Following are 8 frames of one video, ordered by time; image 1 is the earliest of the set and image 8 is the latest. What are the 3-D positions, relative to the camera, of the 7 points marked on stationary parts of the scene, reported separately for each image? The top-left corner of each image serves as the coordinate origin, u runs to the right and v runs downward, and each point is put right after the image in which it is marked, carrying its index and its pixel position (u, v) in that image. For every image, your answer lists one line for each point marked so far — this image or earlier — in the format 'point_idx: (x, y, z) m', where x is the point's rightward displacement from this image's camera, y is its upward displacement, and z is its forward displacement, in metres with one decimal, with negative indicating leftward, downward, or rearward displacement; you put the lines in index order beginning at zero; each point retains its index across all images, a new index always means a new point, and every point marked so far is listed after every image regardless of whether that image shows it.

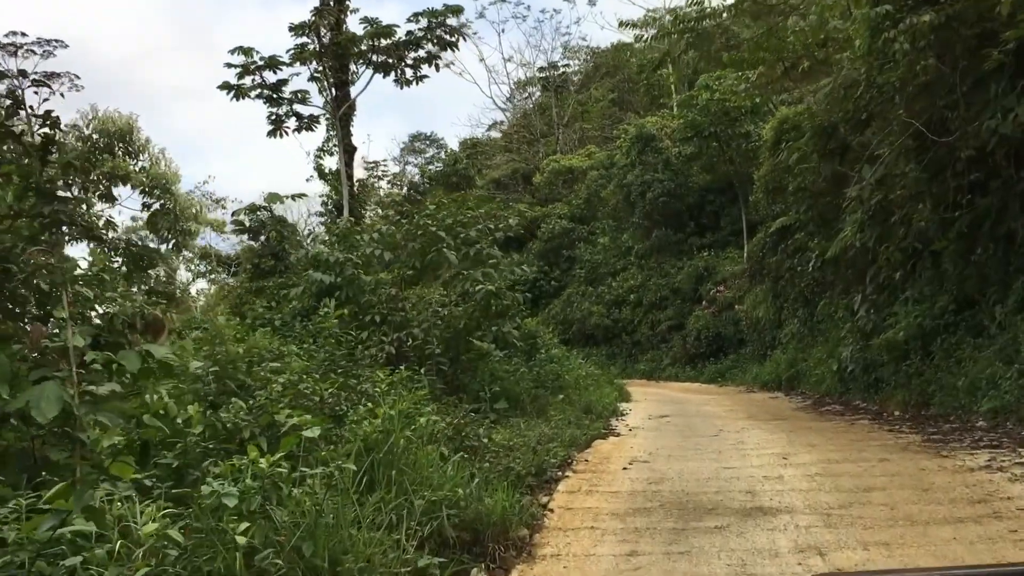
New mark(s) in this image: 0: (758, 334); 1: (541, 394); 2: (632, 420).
0: (+4.7, -0.9, +18.7) m
1: (+0.3, -1.0, +8.4) m
2: (+1.1, -1.2, +8.9) m
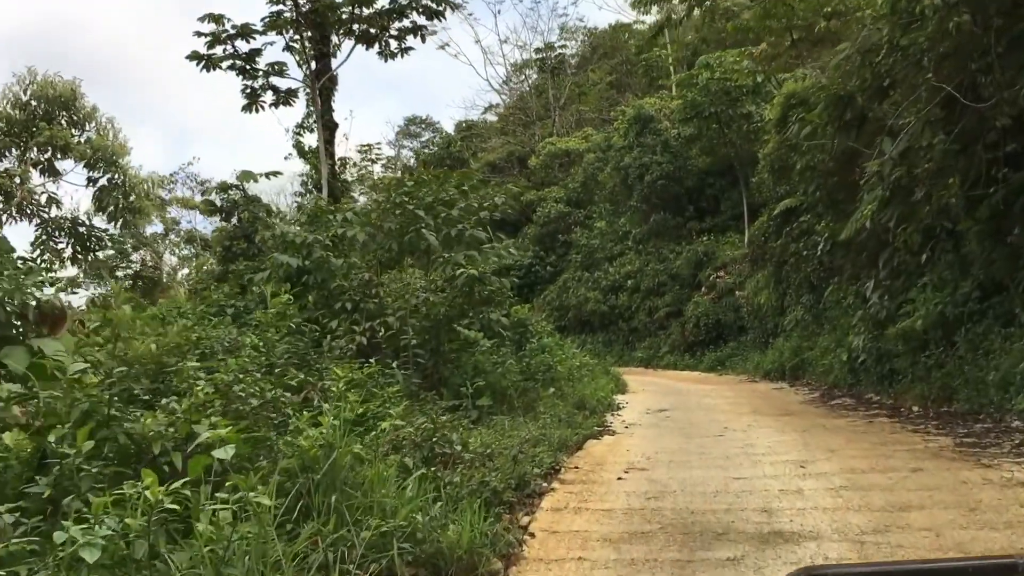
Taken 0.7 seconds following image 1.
0: (+4.6, -0.6, +18.1) m
1: (+0.2, -0.8, +7.8) m
2: (+1.0, -1.1, +8.2) m
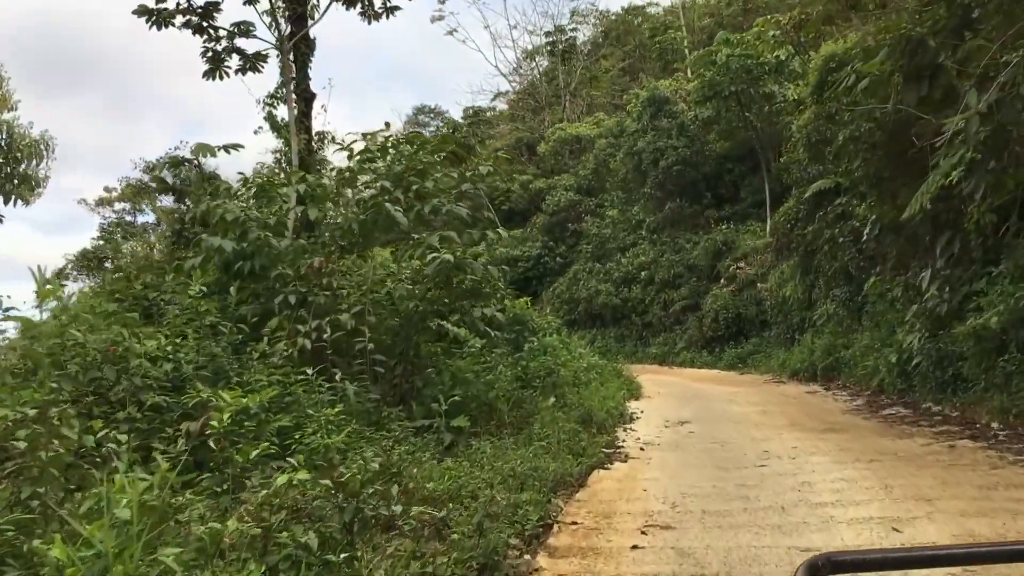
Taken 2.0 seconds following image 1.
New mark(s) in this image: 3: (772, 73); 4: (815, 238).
0: (+4.7, -0.5, +16.7) m
1: (+0.1, -0.8, +6.5) m
2: (+0.9, -1.0, +6.9) m
3: (+5.2, +4.3, +19.5) m
4: (+3.8, +0.6, +12.2) m
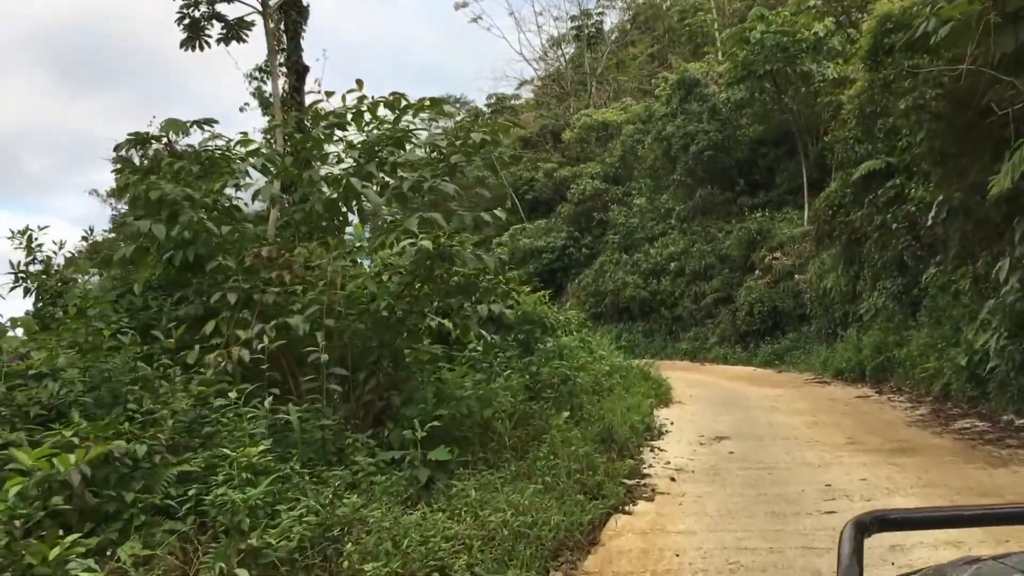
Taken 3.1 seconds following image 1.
0: (+5.0, -0.4, +15.5) m
1: (+0.1, -0.7, +5.4) m
2: (+1.0, -1.0, +5.9) m
3: (+5.6, +4.5, +18.3) m
4: (+4.0, +0.7, +11.0) m
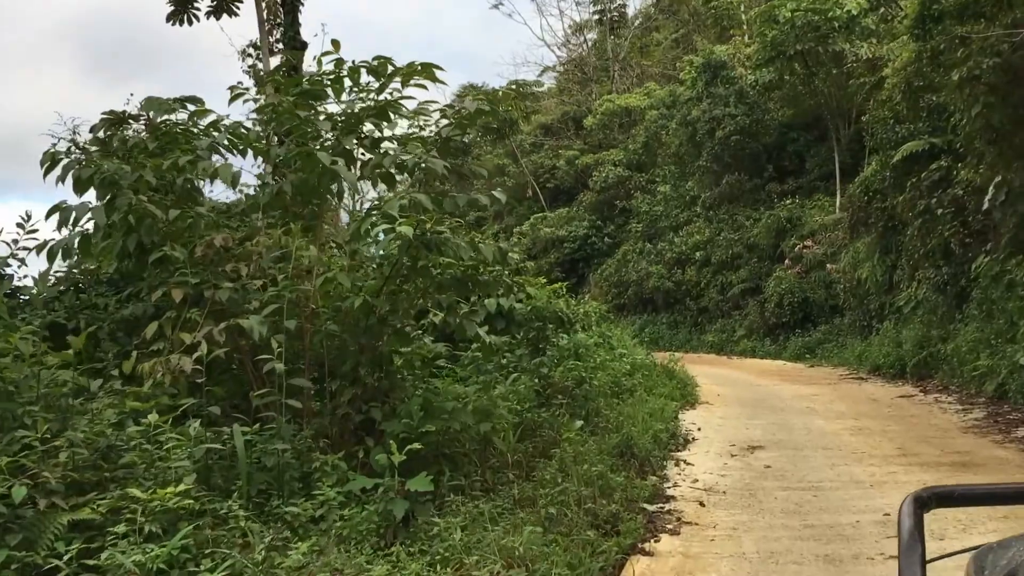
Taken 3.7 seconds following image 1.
0: (+5.3, -0.2, +14.7) m
1: (+0.2, -0.7, +4.8) m
2: (+1.0, -0.9, +5.2) m
3: (+5.9, +4.6, +17.4) m
4: (+4.2, +0.8, +10.2) m
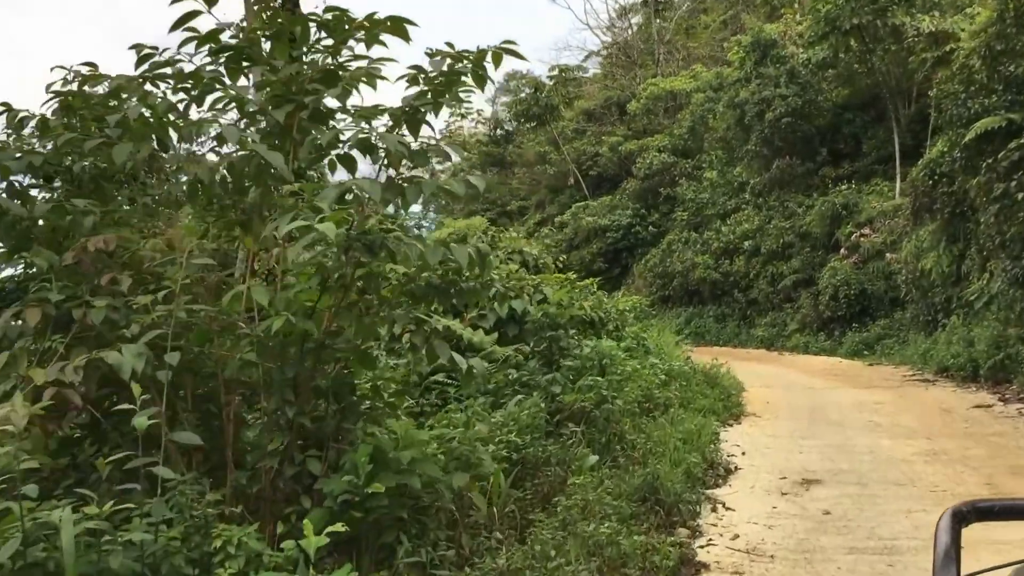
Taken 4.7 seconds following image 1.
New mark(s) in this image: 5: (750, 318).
0: (+5.7, -0.1, +13.6) m
1: (+0.1, -0.7, +3.9) m
2: (+1.0, -0.9, +4.3) m
3: (+6.5, +4.8, +16.2) m
4: (+4.4, +0.9, +9.1) m
5: (+4.6, -0.6, +18.7) m
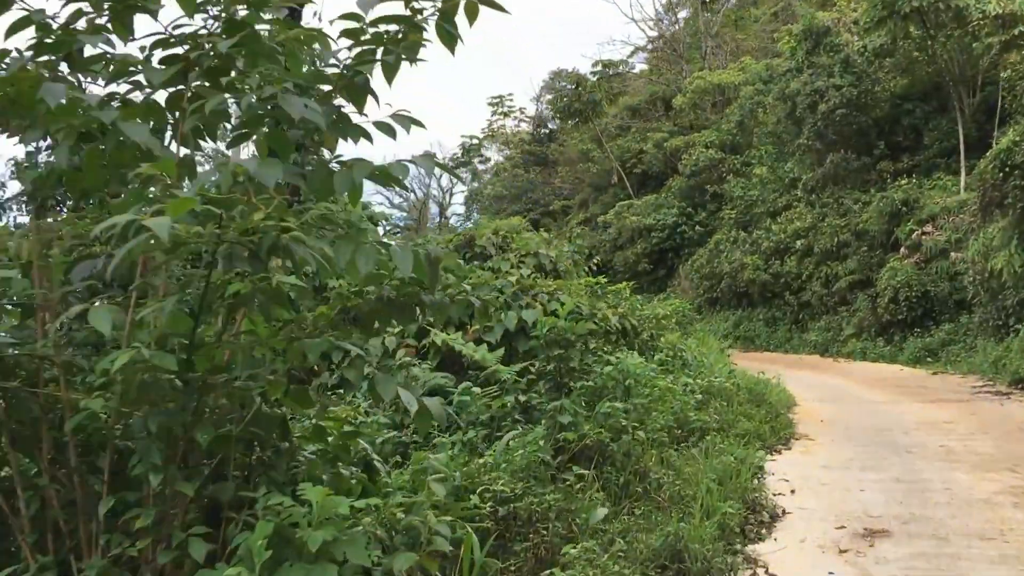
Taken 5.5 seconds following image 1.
0: (+6.2, -0.1, +12.5) m
1: (+0.1, -0.8, +3.1) m
2: (+1.0, -1.0, +3.4) m
3: (+7.1, +4.8, +15.0) m
4: (+4.6, +0.8, +8.1) m
5: (+5.3, -0.6, +17.7) m
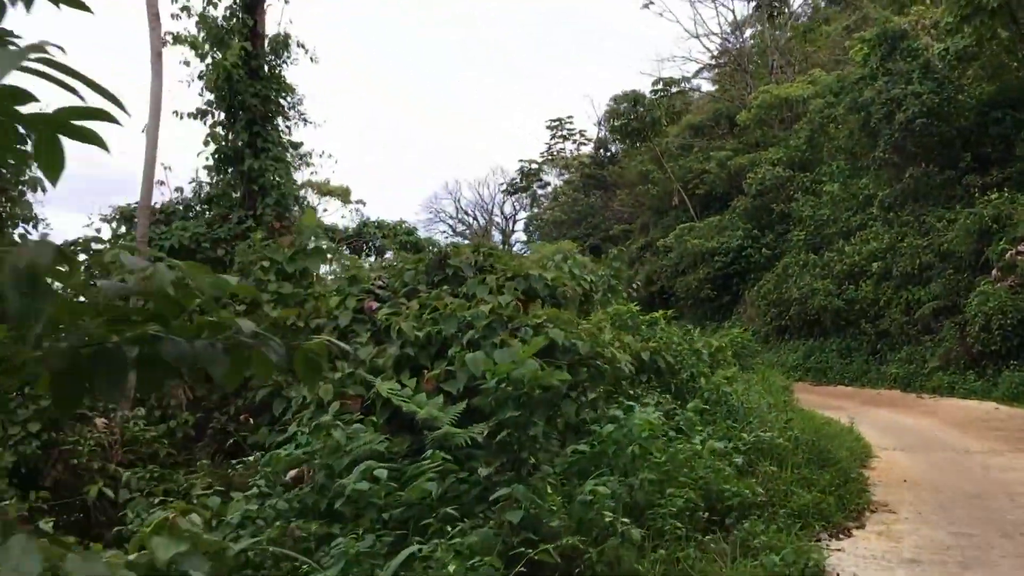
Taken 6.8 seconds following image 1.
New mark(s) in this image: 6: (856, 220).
0: (+6.6, -0.4, +10.8) m
1: (-0.2, -0.8, +1.8) m
2: (+0.7, -1.1, +2.1) m
3: (+7.6, +4.4, +13.4) m
4: (+4.7, +0.7, +6.5) m
5: (+6.0, -1.1, +16.0) m
6: (+6.5, +1.3, +18.4) m
